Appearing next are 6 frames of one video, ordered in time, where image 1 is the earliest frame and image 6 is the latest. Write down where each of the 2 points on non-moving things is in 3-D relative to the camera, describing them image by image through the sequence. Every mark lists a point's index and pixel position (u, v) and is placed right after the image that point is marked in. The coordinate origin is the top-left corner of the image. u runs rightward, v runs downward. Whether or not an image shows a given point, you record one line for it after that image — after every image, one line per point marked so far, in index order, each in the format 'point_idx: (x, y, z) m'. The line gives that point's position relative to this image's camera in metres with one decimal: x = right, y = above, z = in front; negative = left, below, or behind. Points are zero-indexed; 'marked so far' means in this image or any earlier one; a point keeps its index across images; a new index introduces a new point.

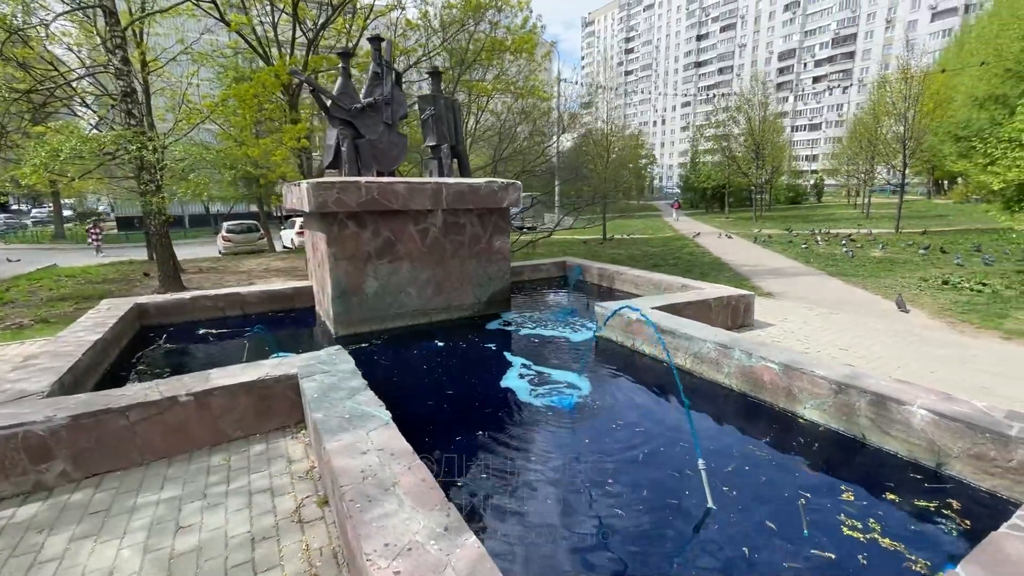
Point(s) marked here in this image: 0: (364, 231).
0: (-2.0, +0.8, +6.4) m
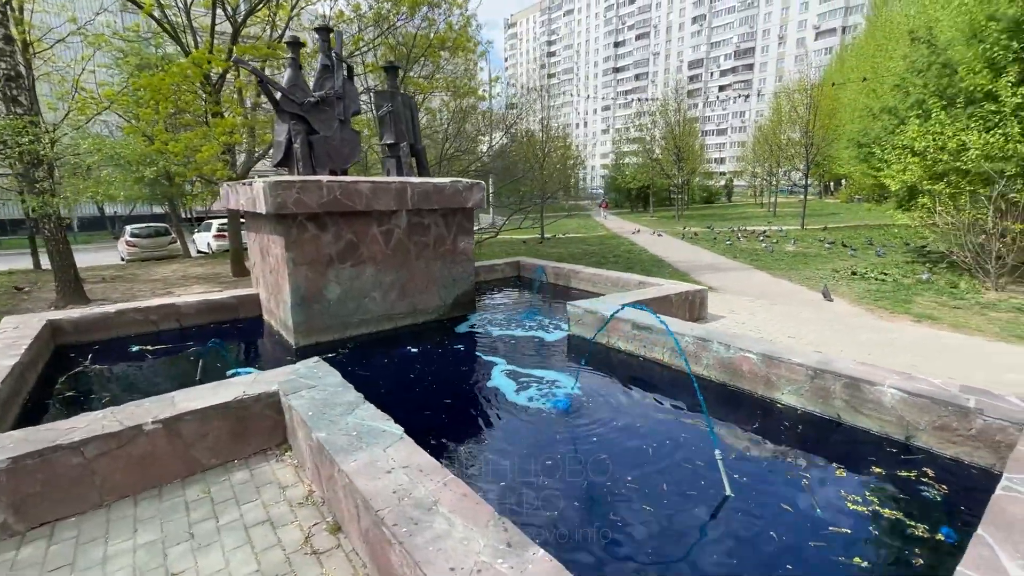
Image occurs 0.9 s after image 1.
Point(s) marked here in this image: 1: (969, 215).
0: (-2.4, +0.7, +6.0) m
1: (+9.6, +1.5, +10.0) m
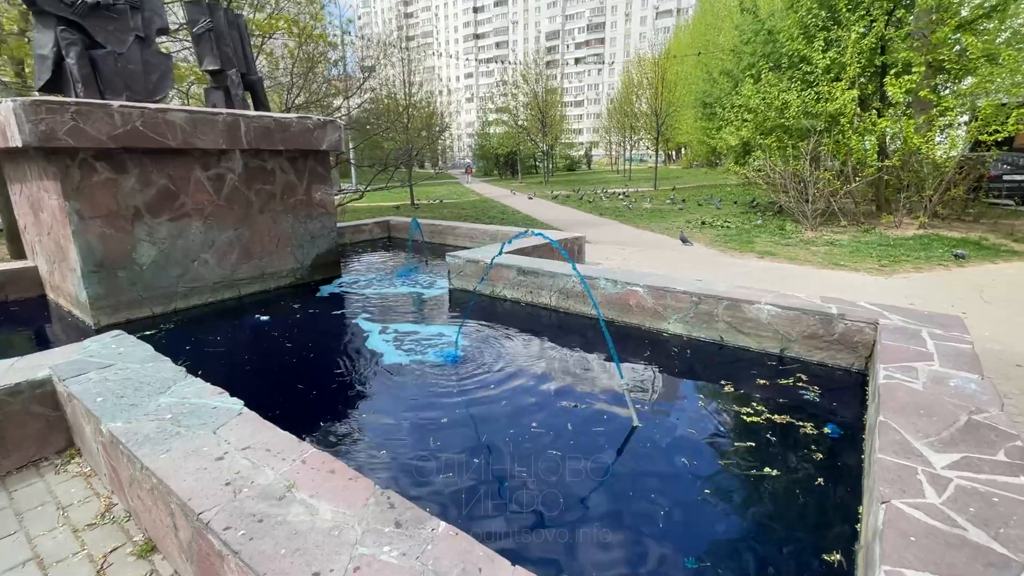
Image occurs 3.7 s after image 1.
0: (-3.7, +1.1, +4.6) m
1: (+6.7, +2.9, +11.5) m
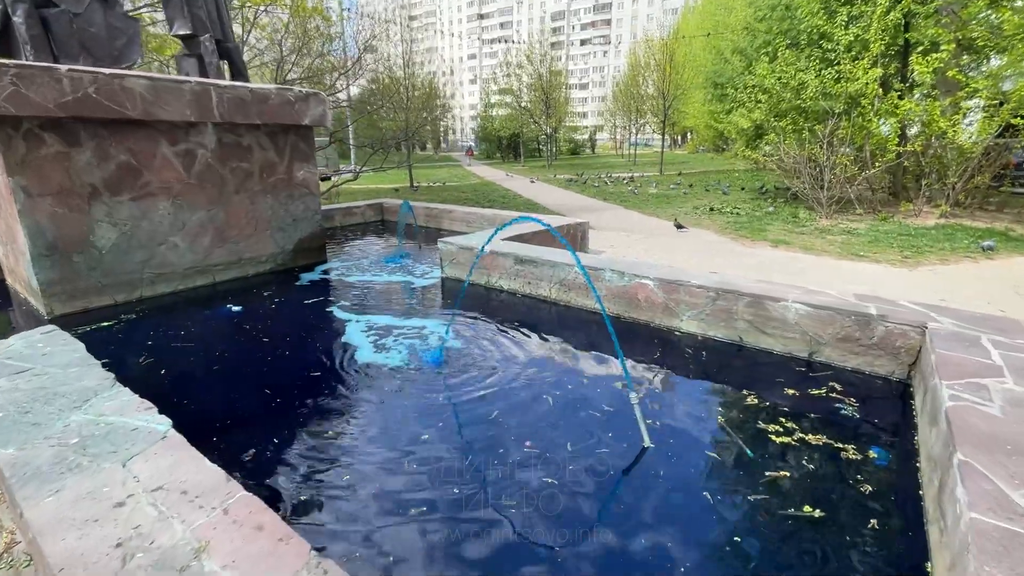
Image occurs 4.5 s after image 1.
0: (-3.8, +1.2, +4.1) m
1: (+6.7, +3.2, +10.9) m
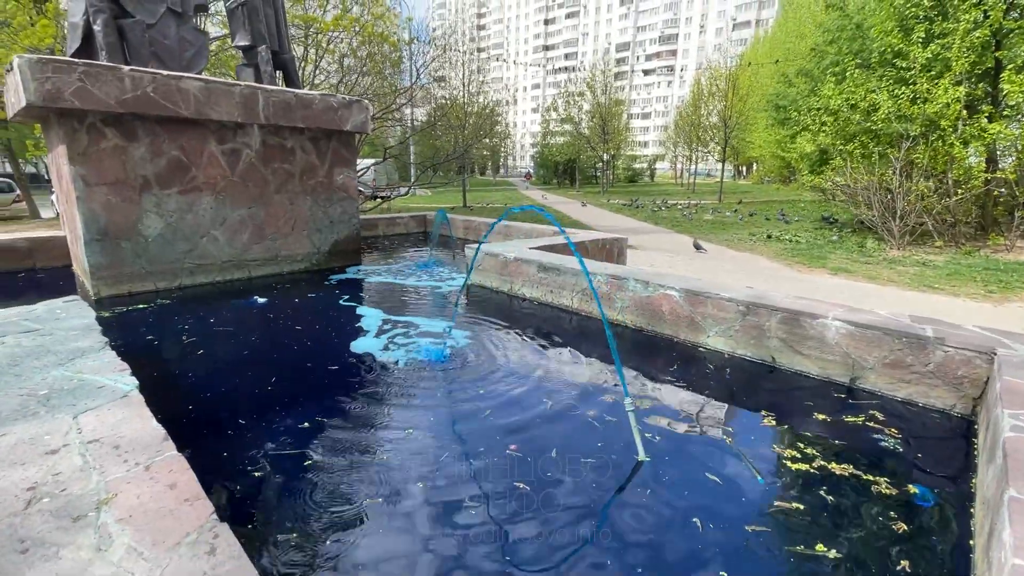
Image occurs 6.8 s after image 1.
0: (-3.5, +1.3, +4.5) m
1: (+7.7, +2.4, +10.1) m
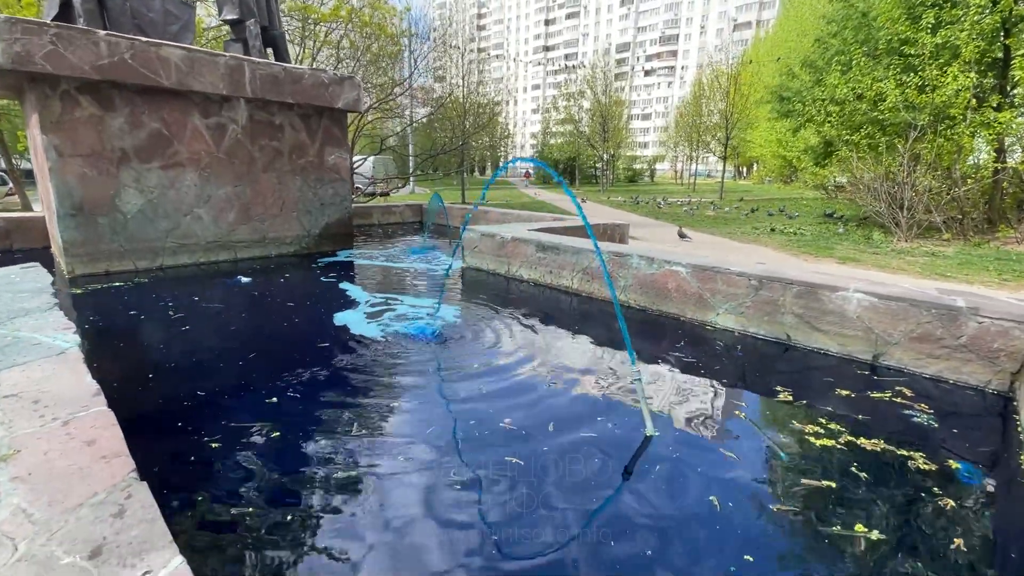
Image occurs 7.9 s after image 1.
0: (-3.5, +1.5, +4.3) m
1: (+7.7, +2.5, +9.9) m
